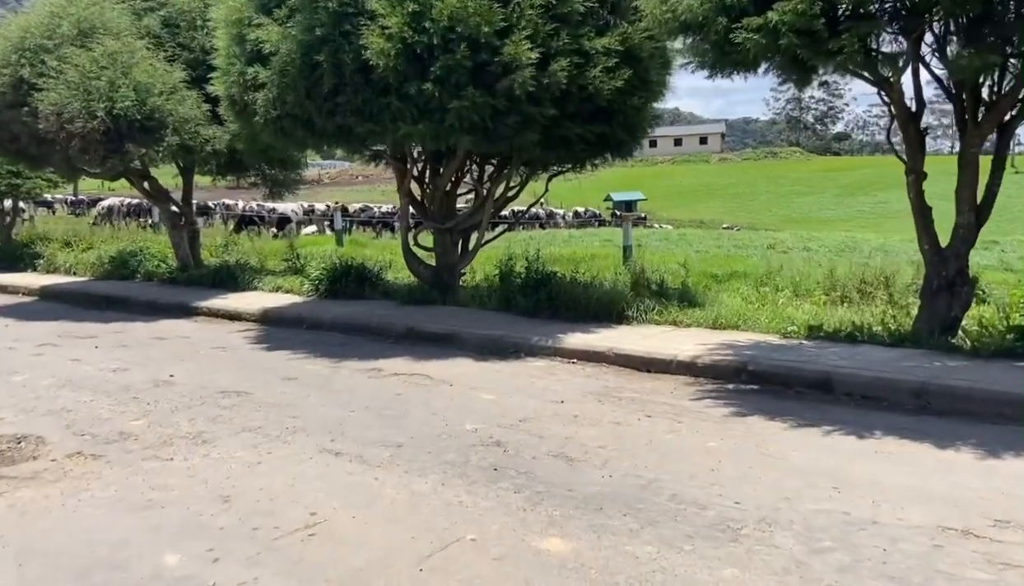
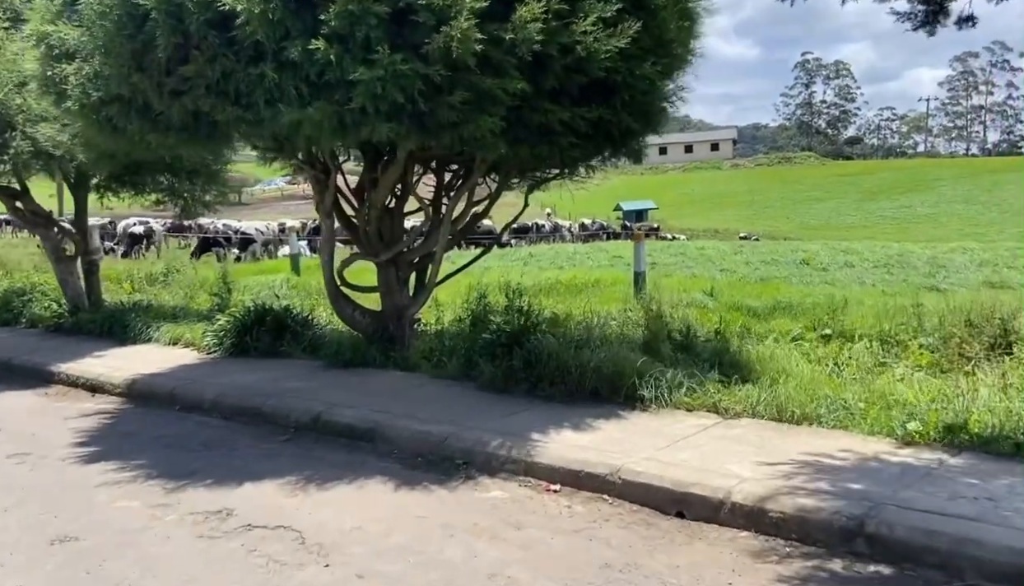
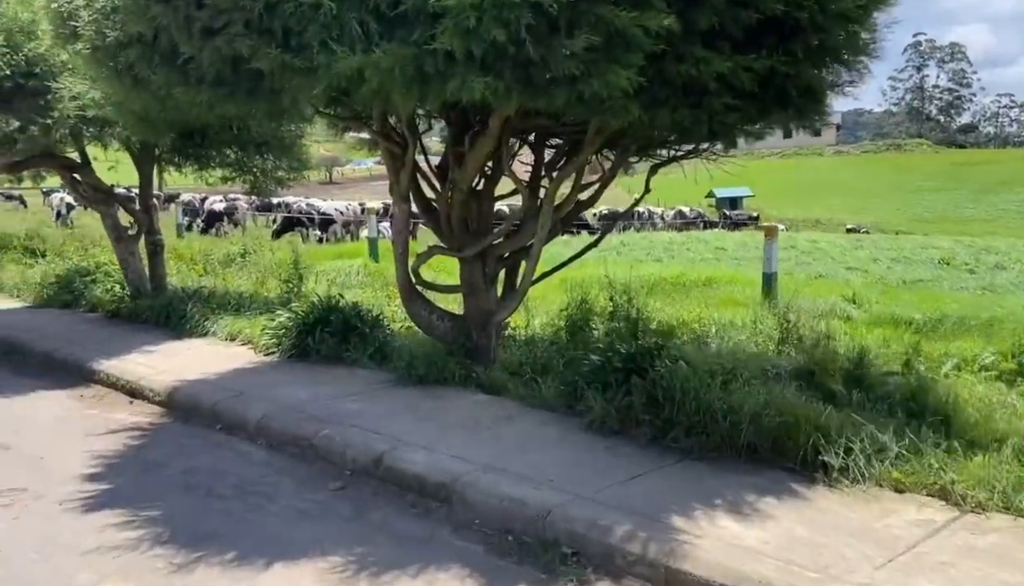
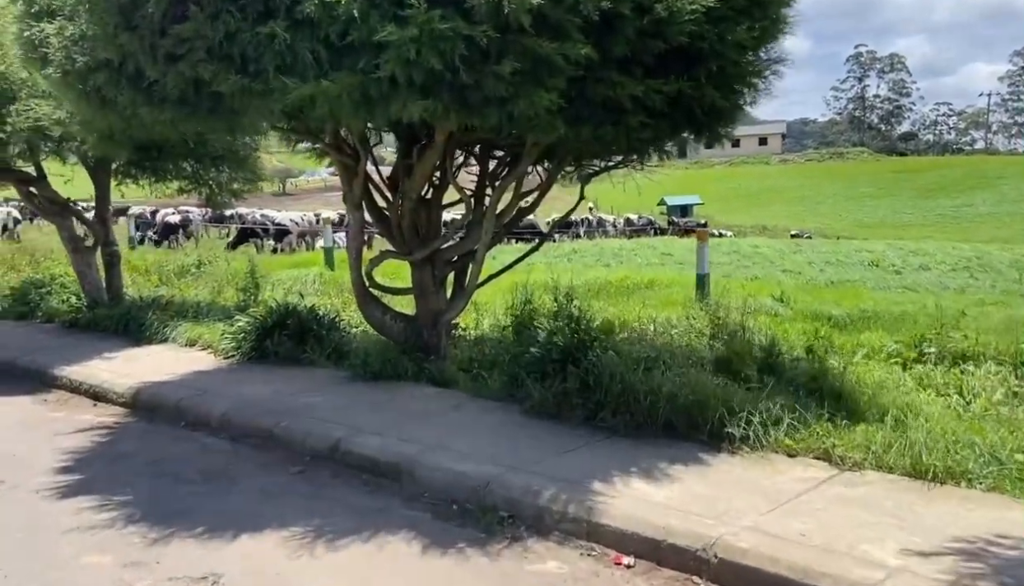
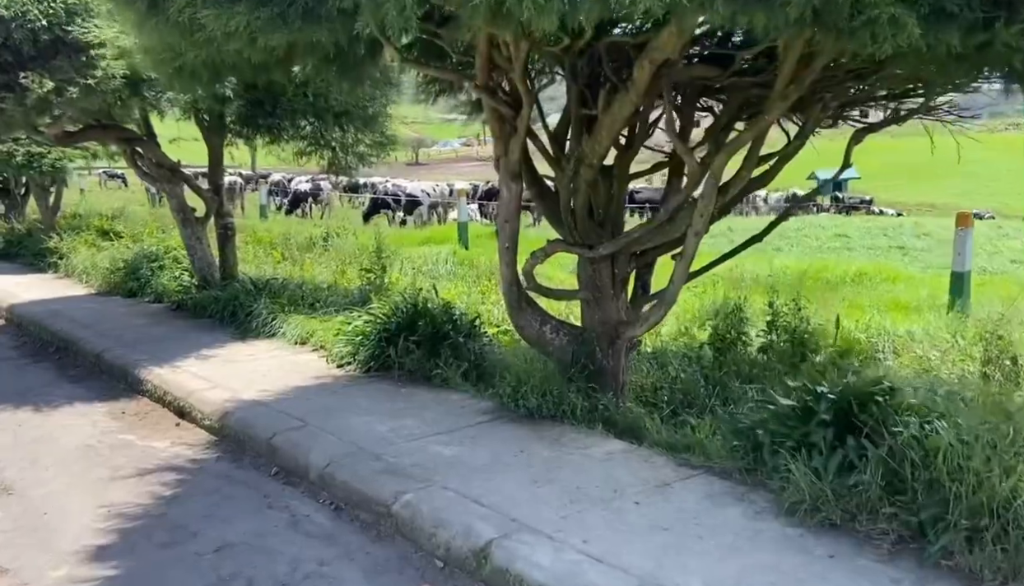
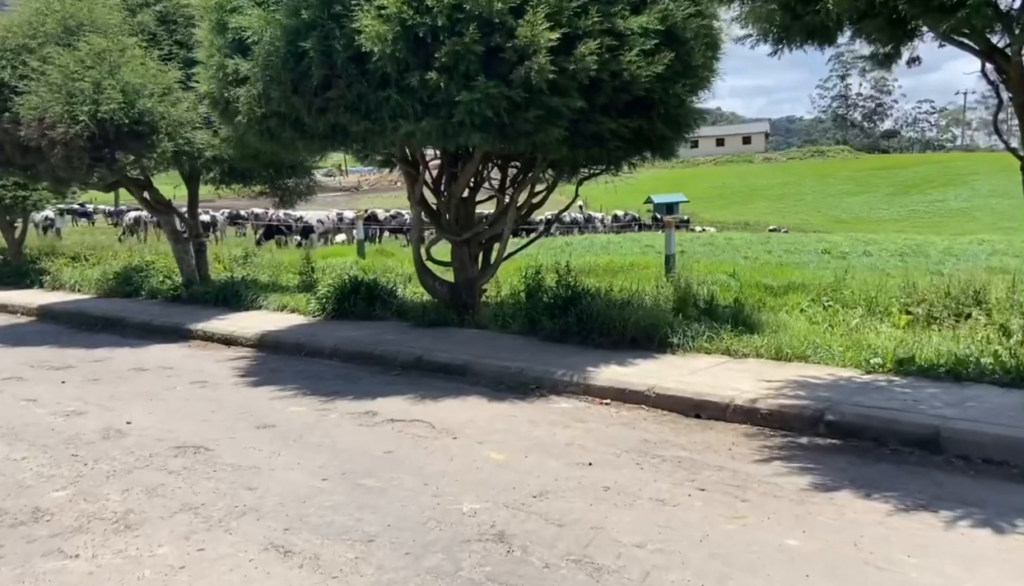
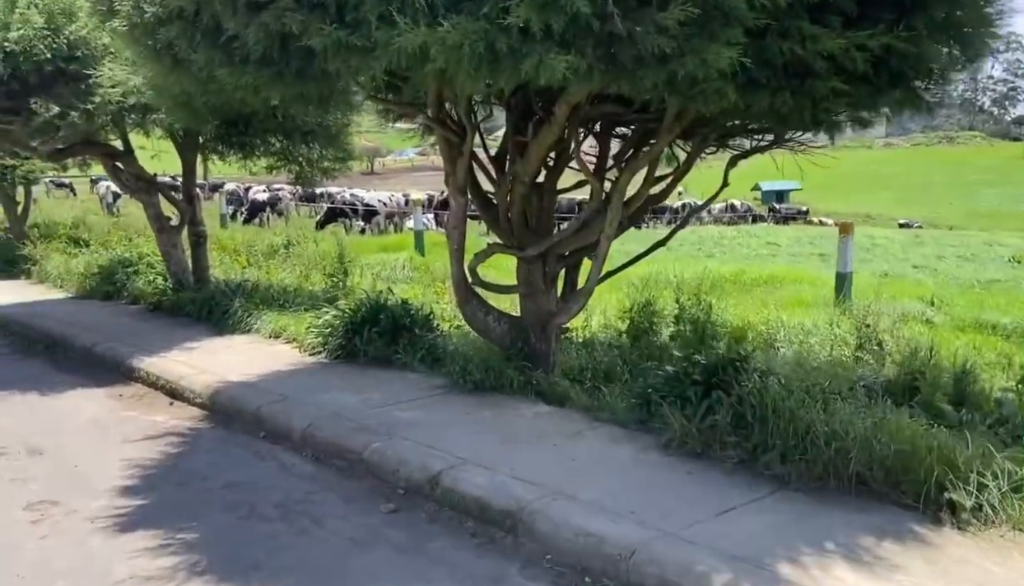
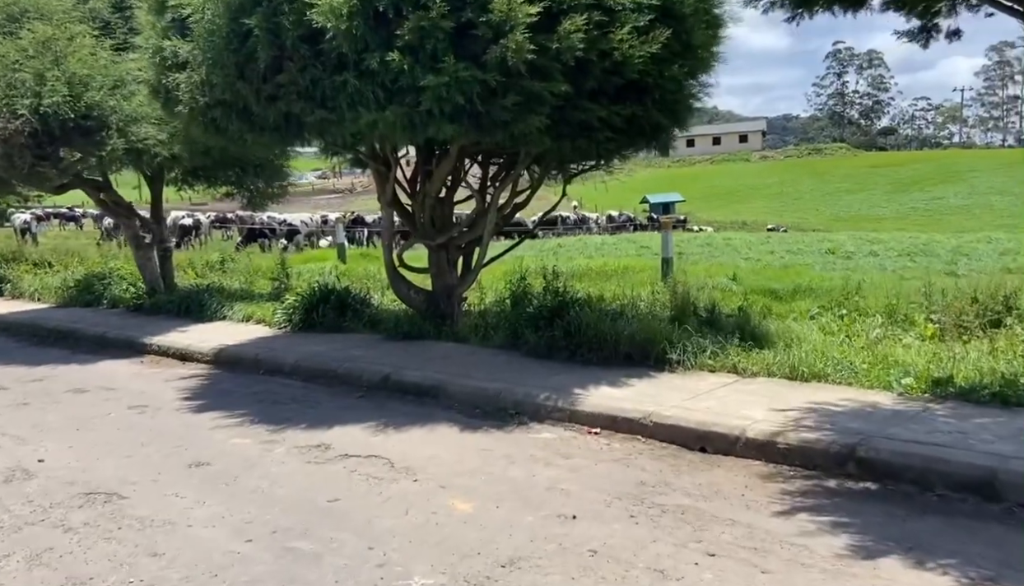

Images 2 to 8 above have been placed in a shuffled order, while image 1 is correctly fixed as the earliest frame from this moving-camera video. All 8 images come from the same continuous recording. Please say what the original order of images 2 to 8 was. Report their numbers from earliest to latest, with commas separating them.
6, 8, 2, 4, 3, 7, 5
